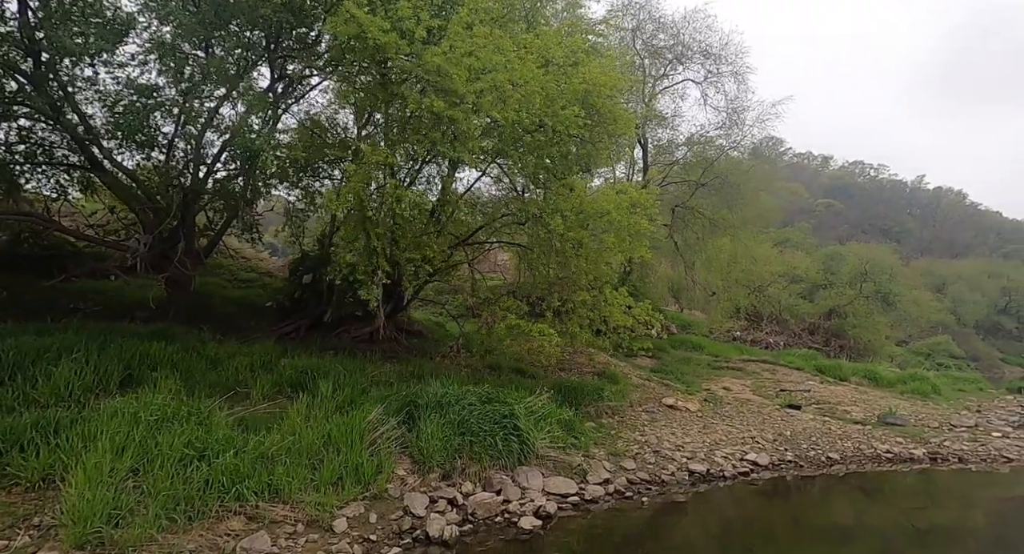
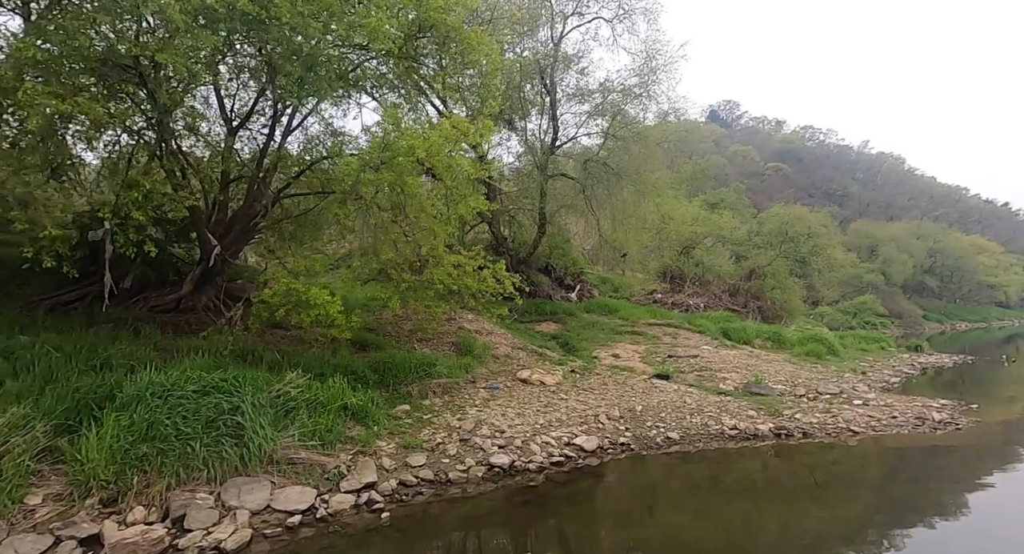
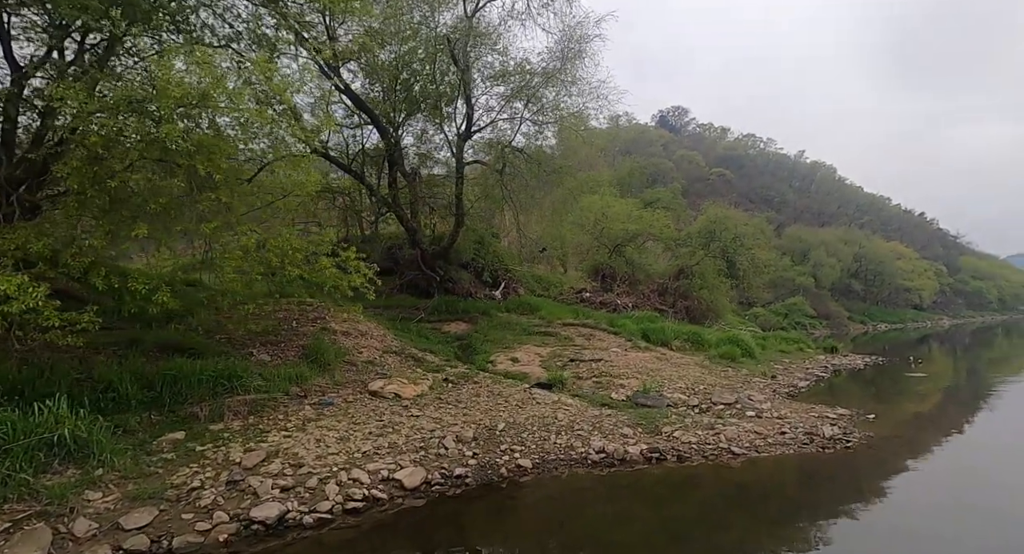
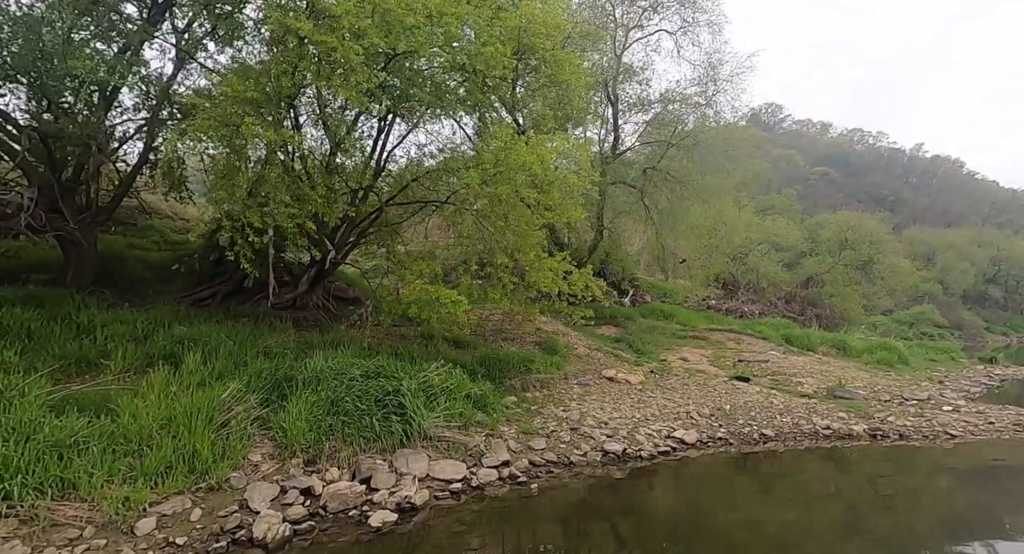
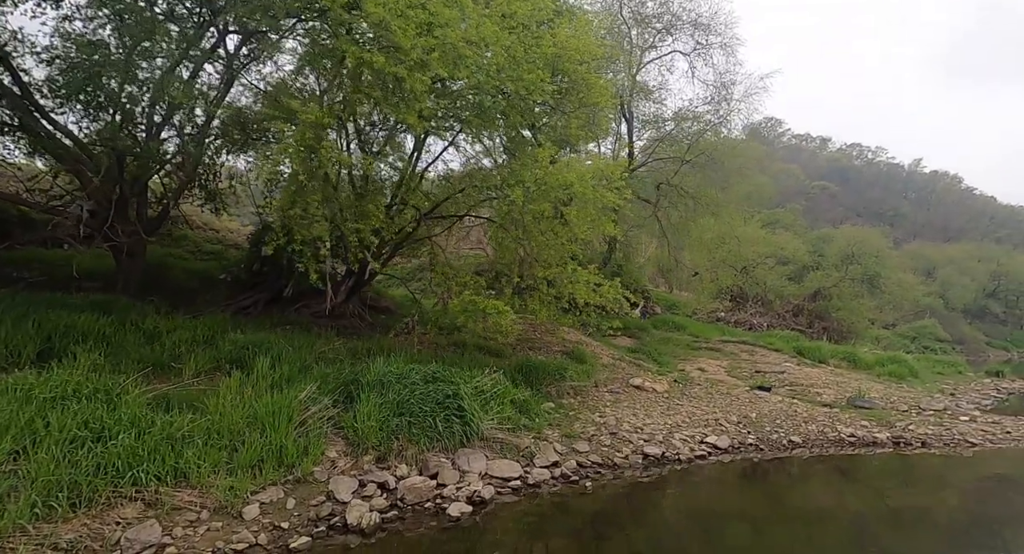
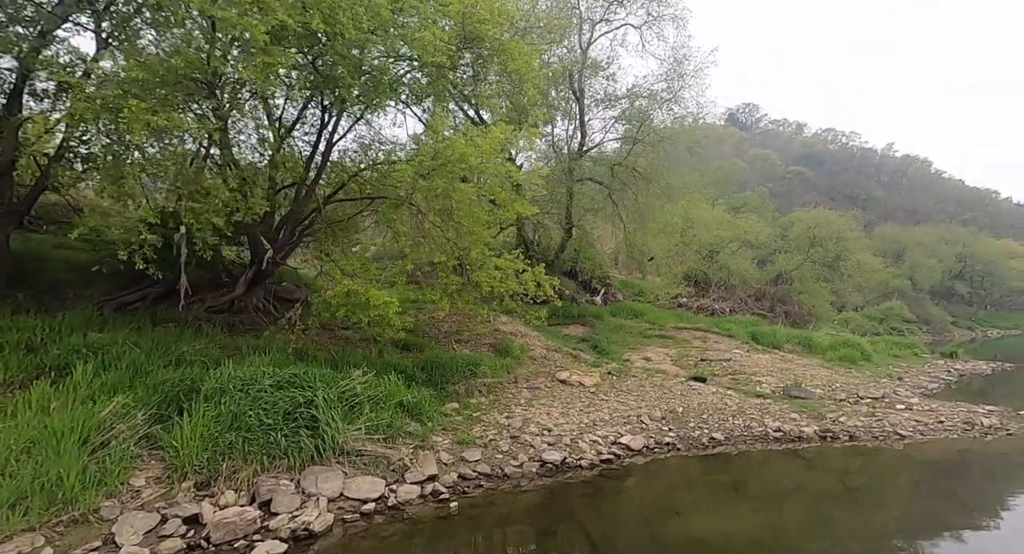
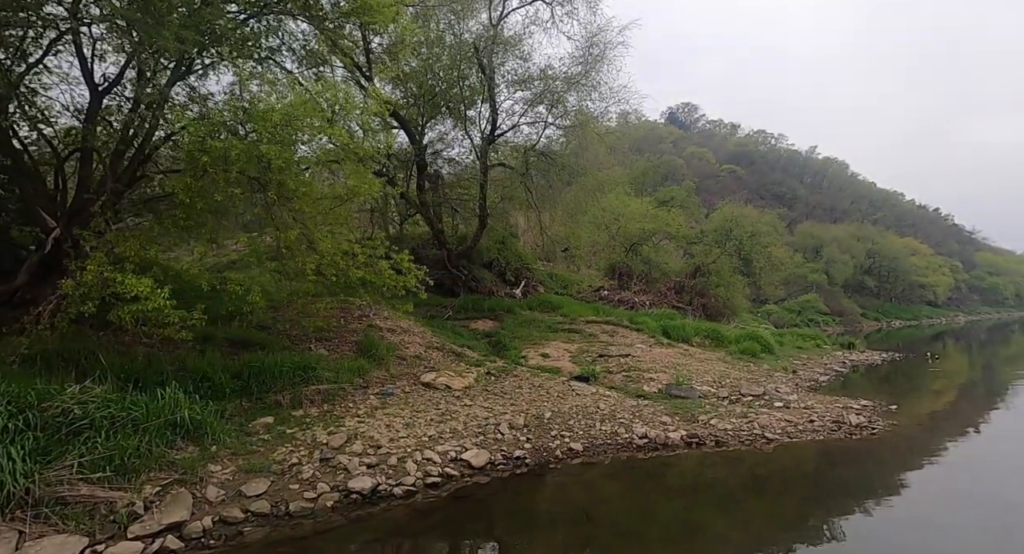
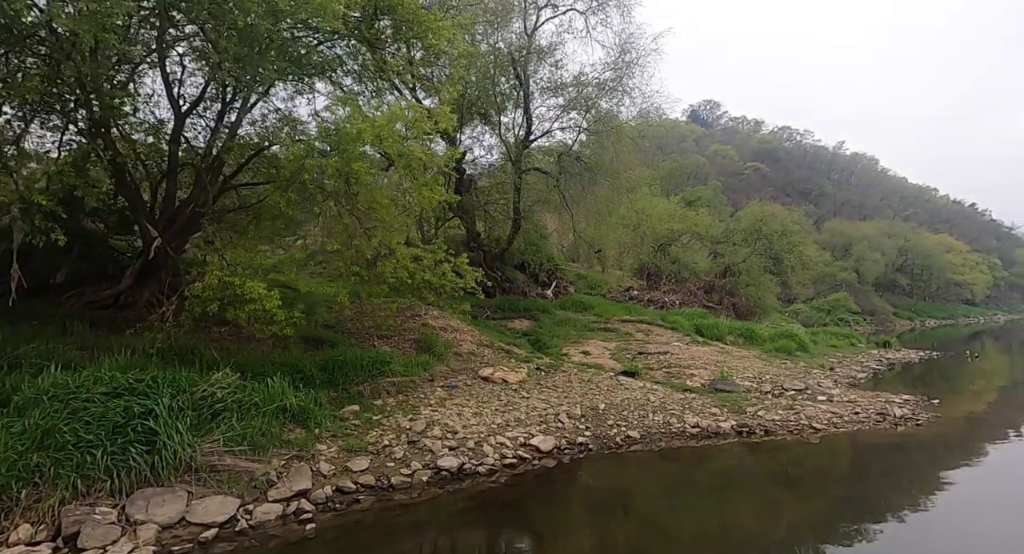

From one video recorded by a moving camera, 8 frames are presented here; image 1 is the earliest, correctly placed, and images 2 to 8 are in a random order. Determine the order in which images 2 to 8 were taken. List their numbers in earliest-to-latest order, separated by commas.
5, 4, 6, 2, 8, 7, 3
